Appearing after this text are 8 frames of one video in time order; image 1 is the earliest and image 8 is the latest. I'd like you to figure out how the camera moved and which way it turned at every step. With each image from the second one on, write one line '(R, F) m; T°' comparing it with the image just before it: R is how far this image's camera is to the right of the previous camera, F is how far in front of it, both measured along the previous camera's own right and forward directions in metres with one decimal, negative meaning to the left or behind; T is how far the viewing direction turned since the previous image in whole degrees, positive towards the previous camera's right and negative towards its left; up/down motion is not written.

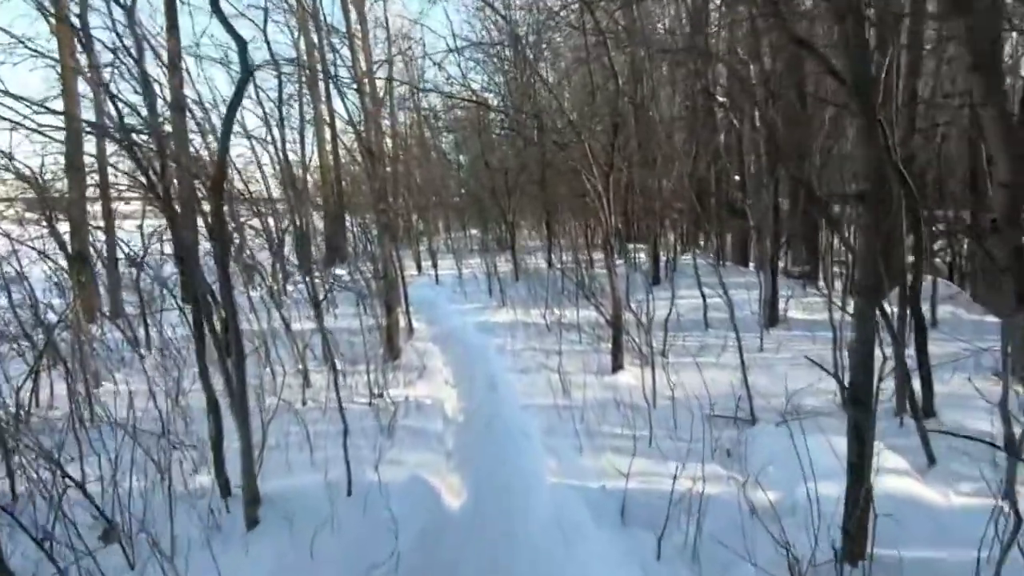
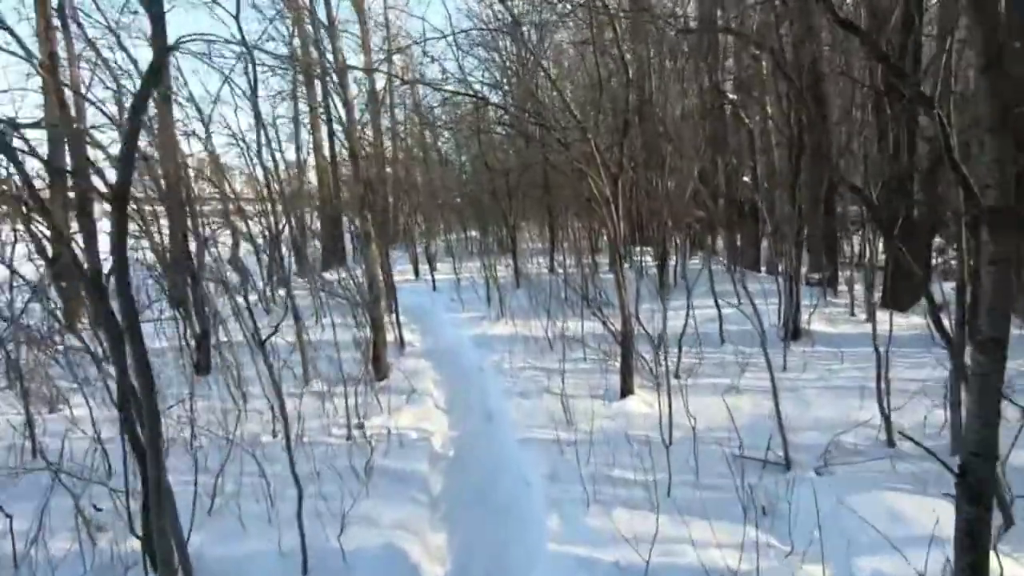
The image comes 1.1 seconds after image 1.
(0.0, +0.7) m; 0°
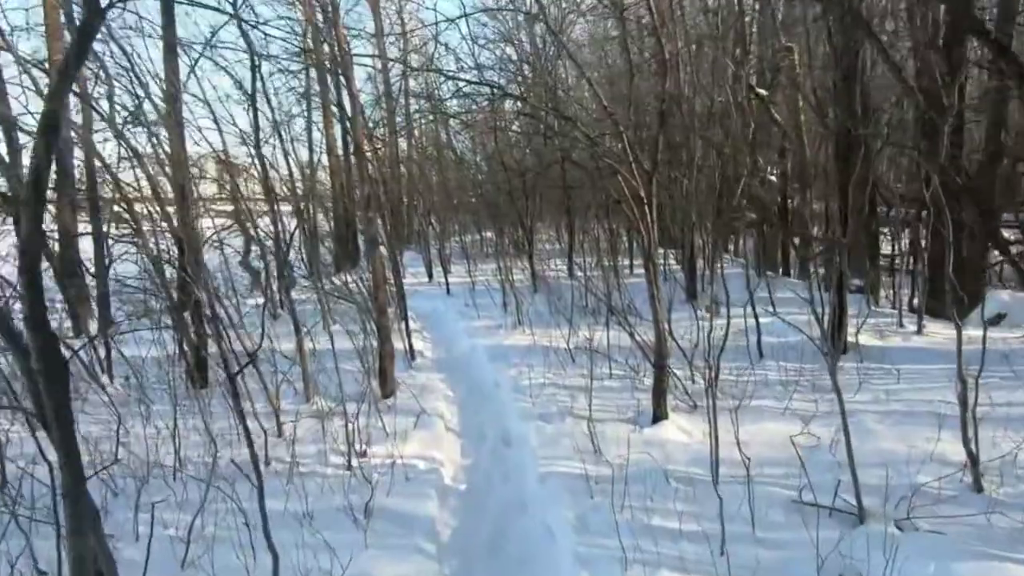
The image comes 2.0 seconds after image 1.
(0.0, +0.6) m; -1°
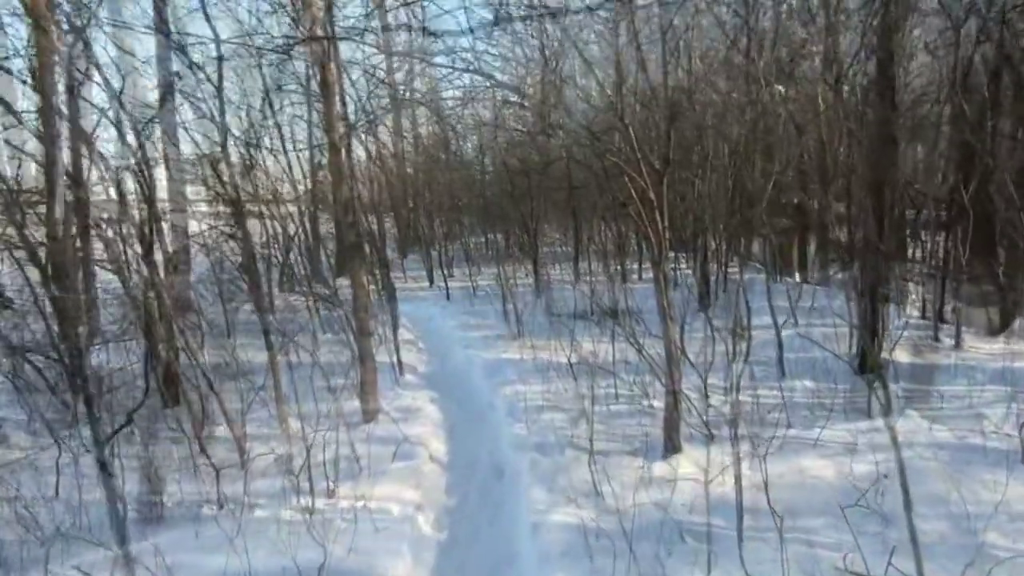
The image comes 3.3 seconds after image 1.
(+0.1, +0.6) m; -1°
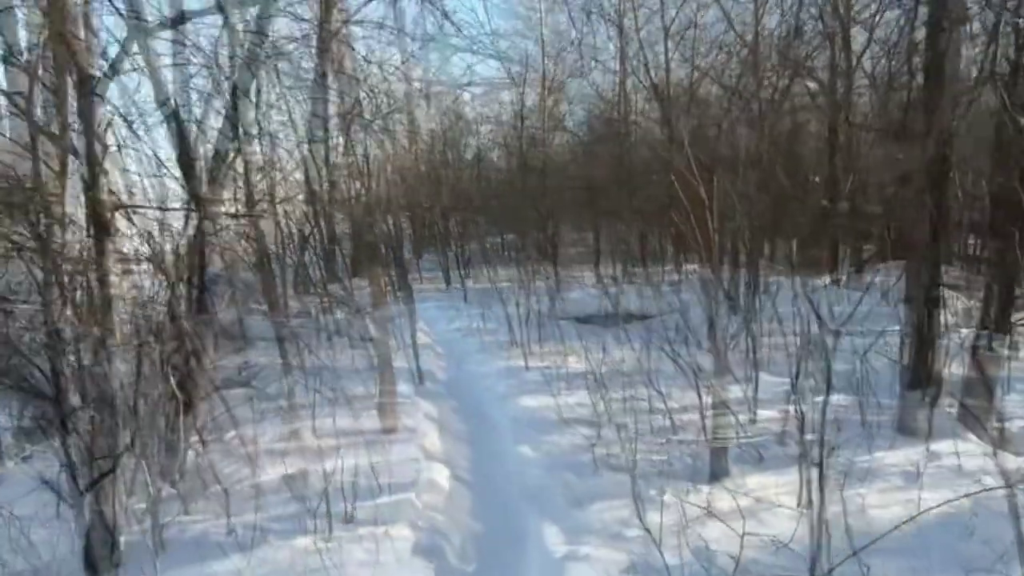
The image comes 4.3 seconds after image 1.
(-0.1, +0.3) m; -1°
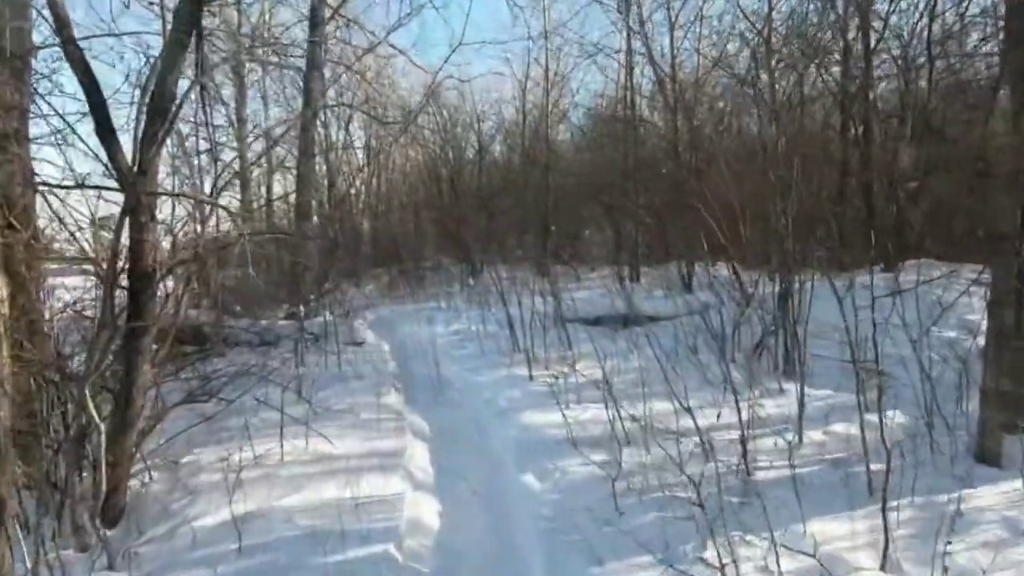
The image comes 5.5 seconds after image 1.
(0.0, +0.7) m; 0°
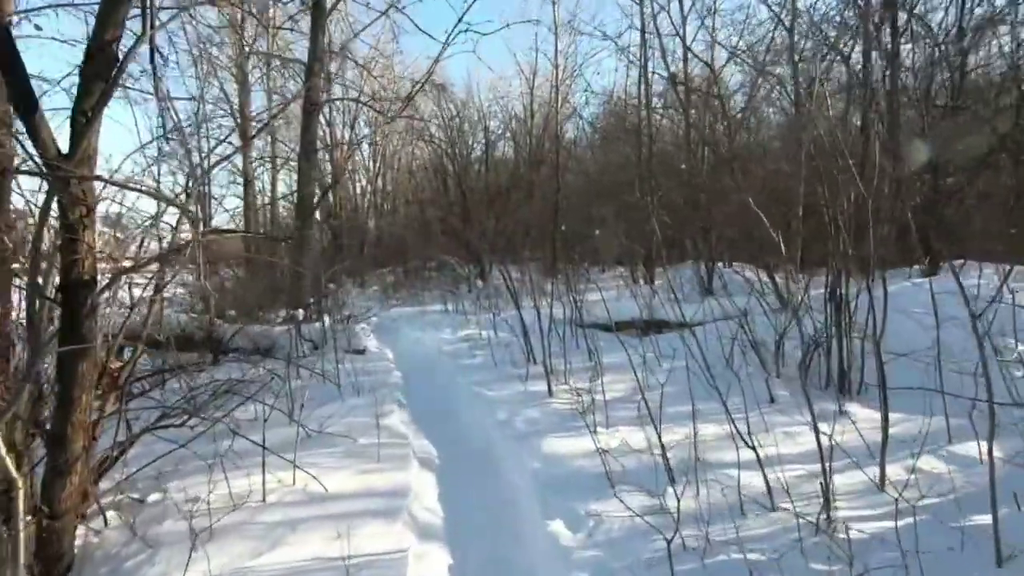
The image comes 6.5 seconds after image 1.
(-0.1, +0.8) m; 0°
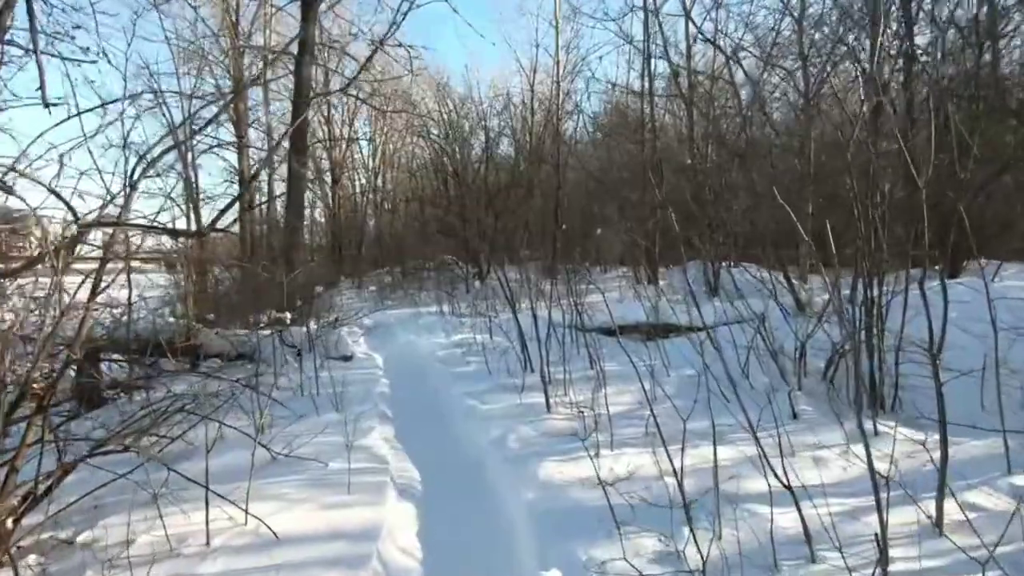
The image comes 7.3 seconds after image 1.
(+0.1, +0.6) m; 0°
